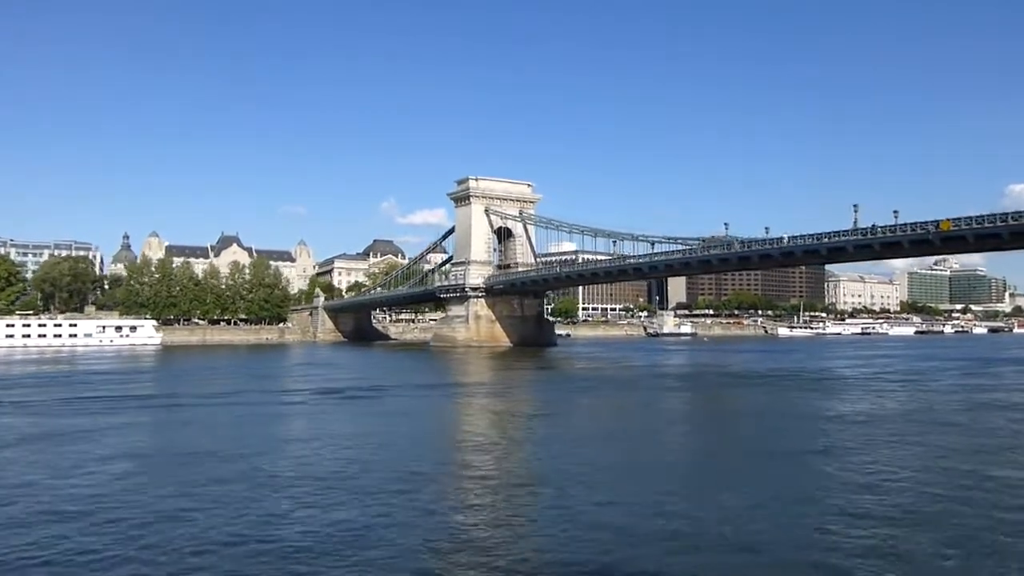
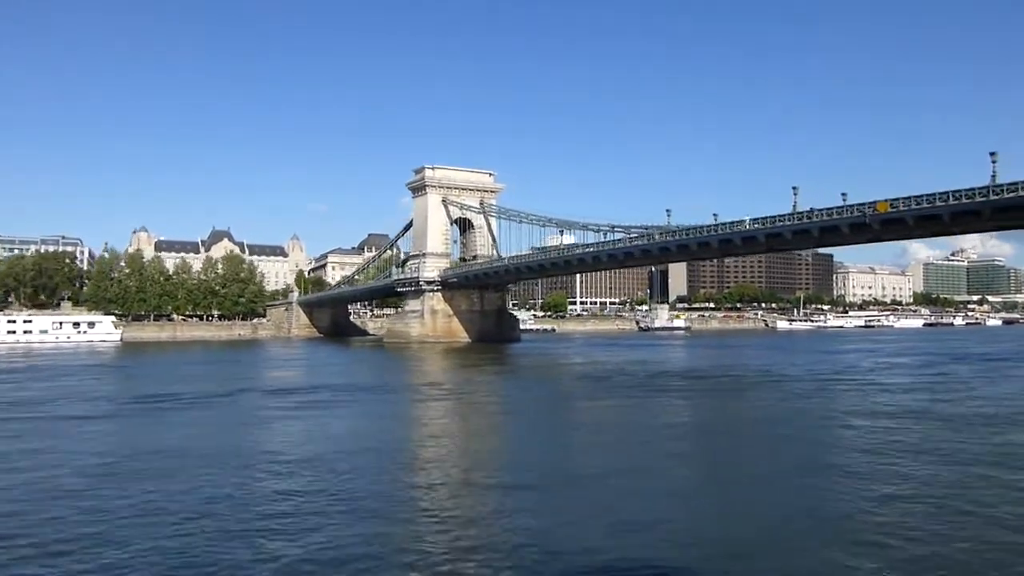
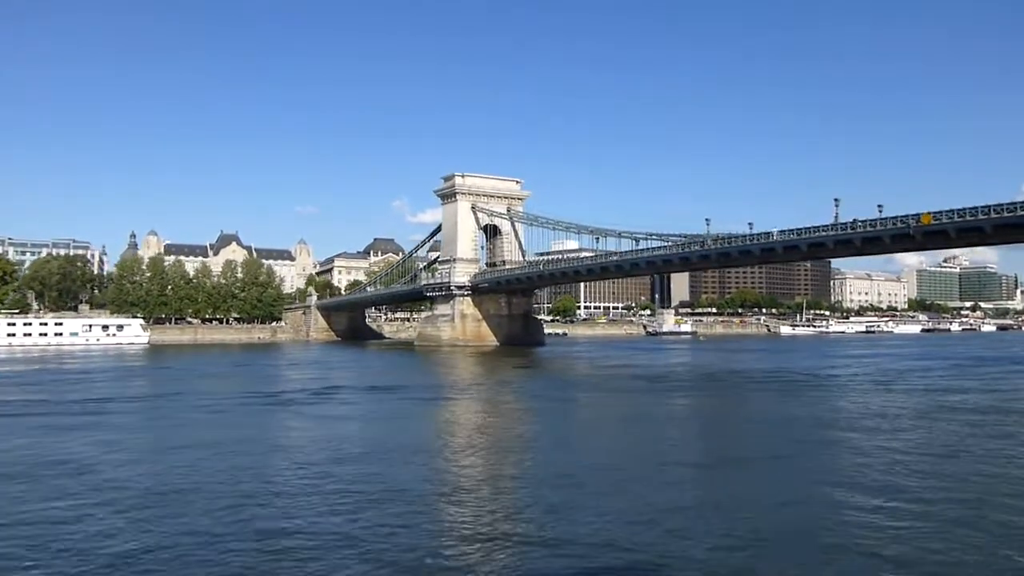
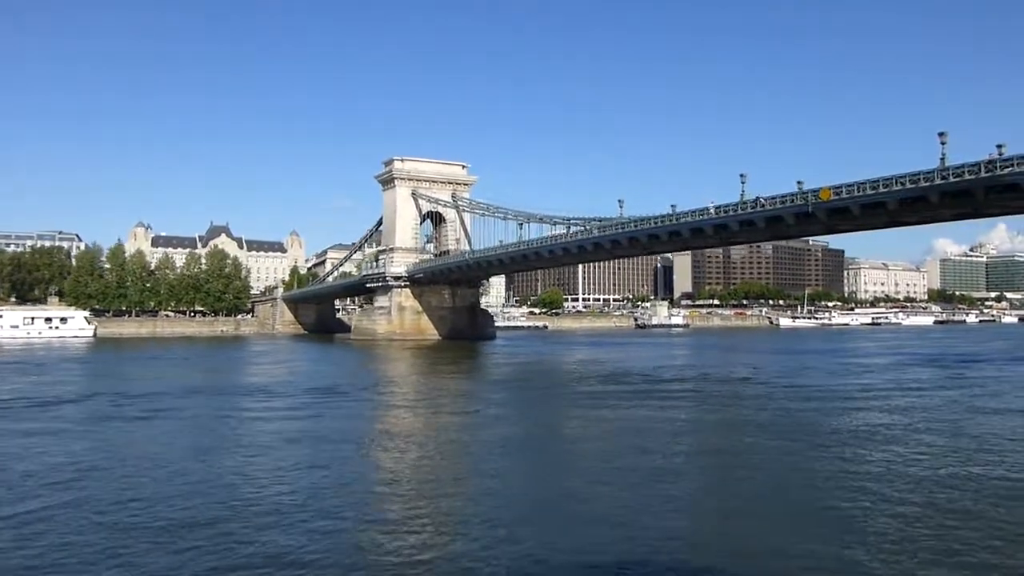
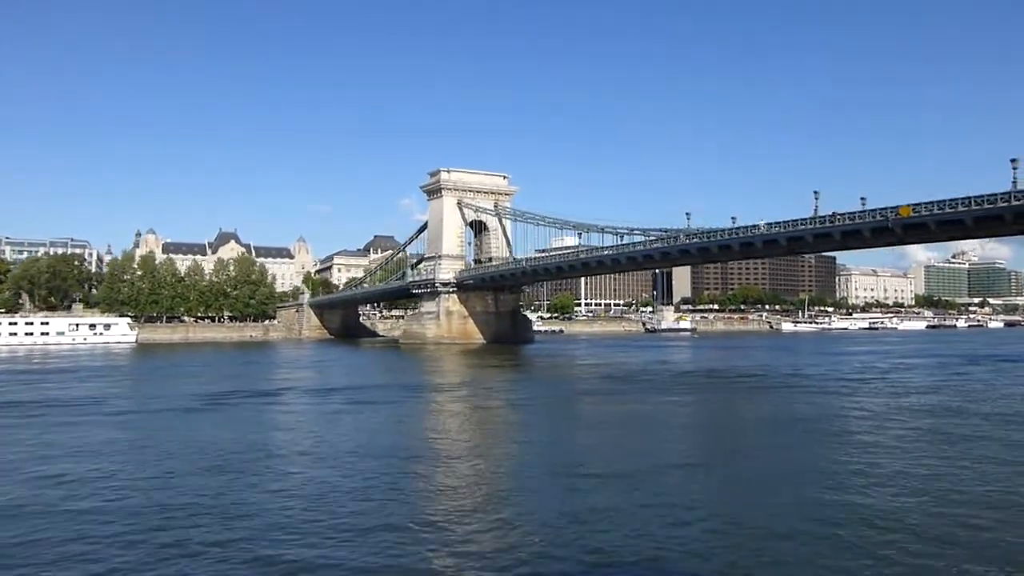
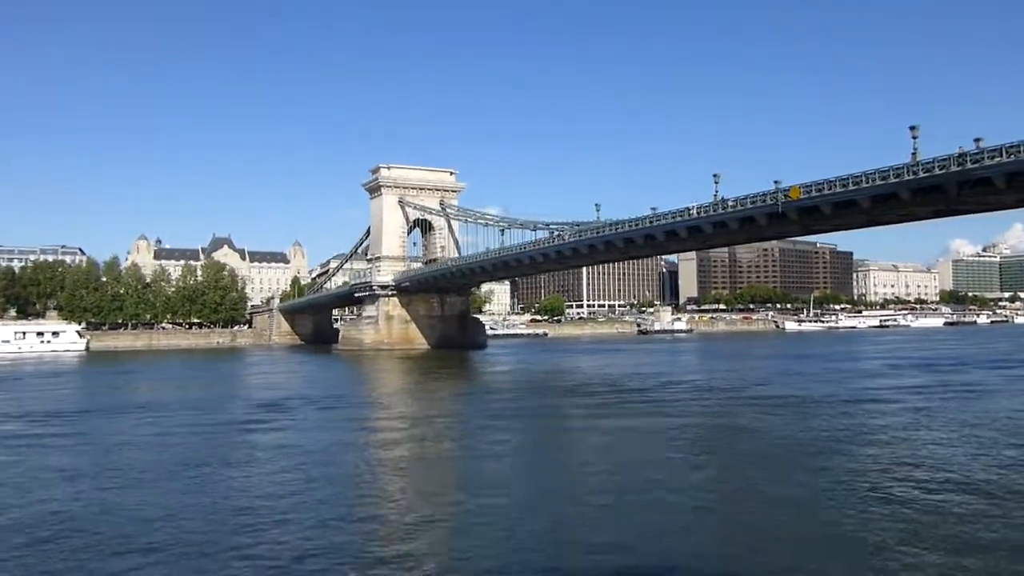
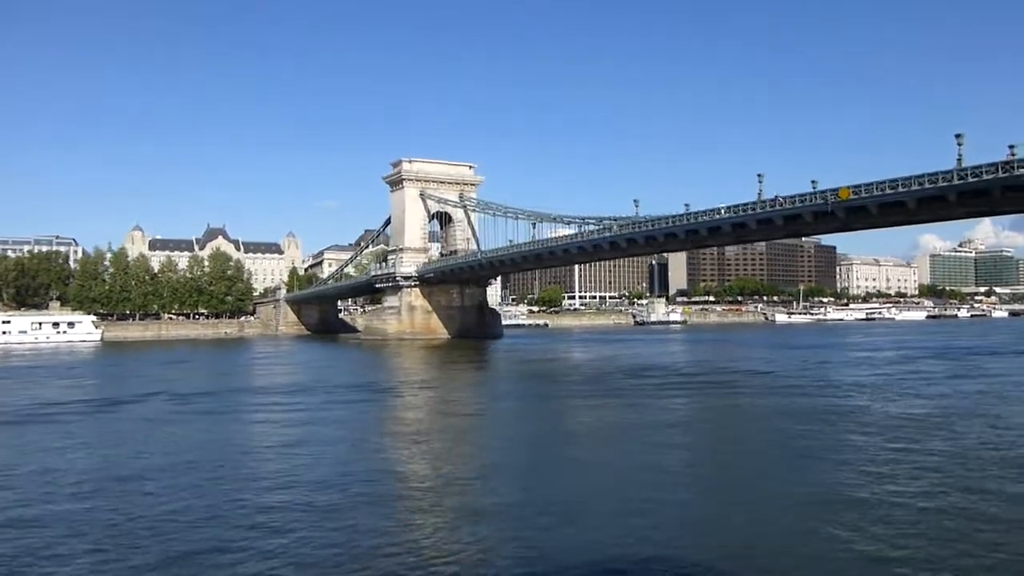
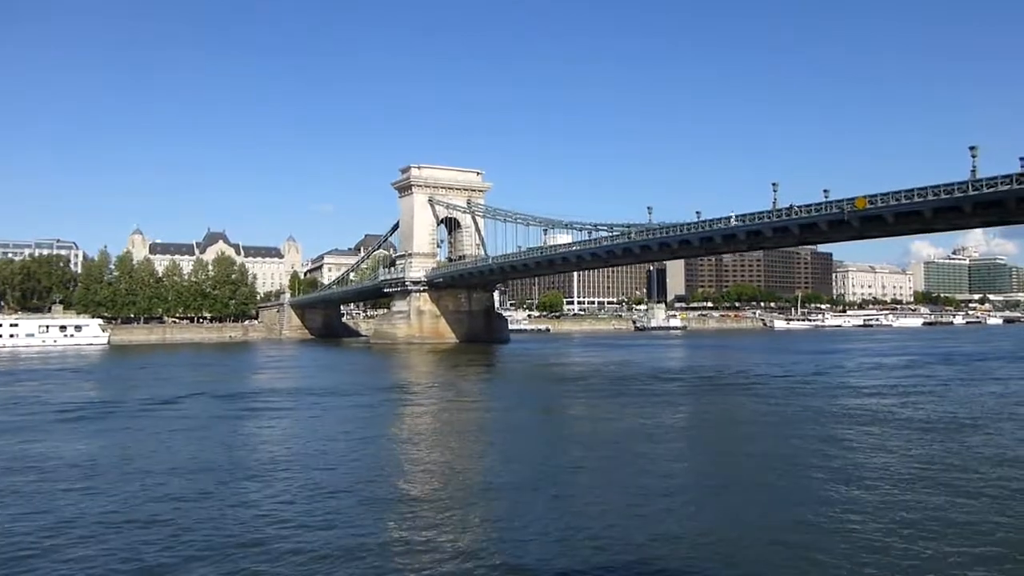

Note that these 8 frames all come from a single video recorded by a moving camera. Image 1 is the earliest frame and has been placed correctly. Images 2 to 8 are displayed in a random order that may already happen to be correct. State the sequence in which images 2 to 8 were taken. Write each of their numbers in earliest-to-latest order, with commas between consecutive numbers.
3, 5, 2, 8, 7, 4, 6
